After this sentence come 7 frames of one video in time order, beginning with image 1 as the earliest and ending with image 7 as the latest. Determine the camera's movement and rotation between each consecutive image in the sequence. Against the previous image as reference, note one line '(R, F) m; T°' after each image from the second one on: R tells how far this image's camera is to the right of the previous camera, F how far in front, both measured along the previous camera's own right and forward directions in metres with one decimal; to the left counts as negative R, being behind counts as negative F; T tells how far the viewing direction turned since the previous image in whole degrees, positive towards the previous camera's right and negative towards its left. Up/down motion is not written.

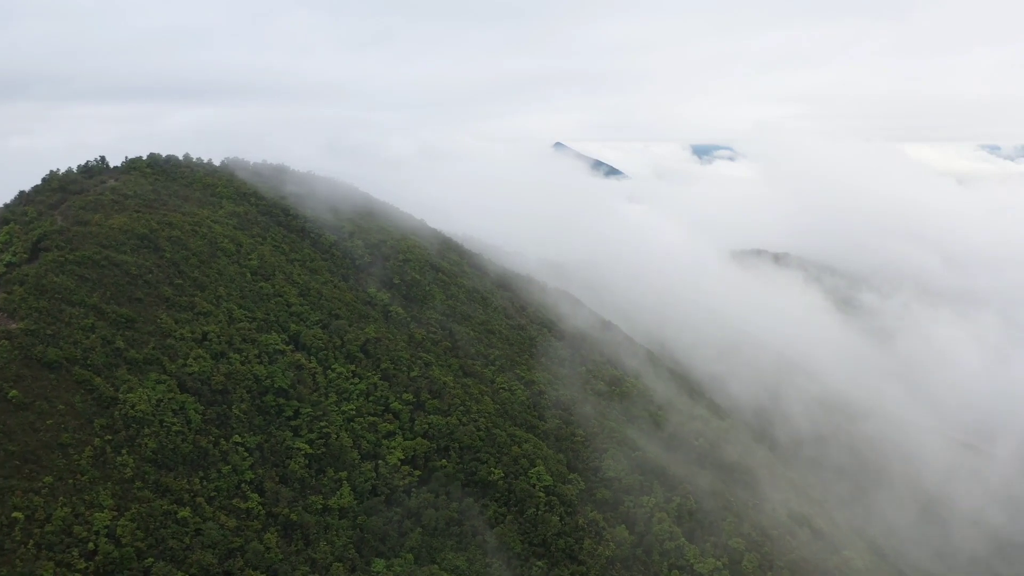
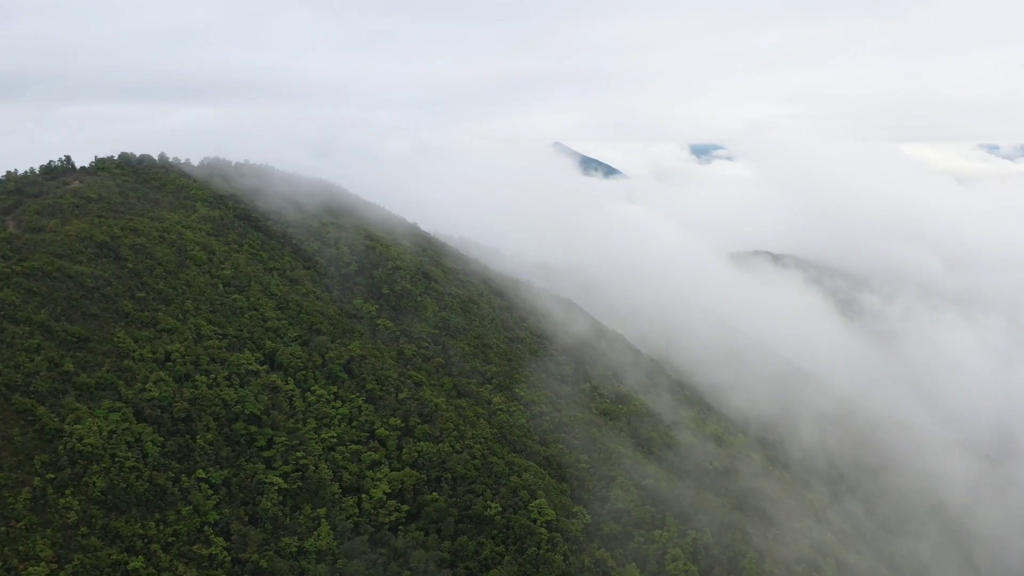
(0.0, +4.1) m; 0°
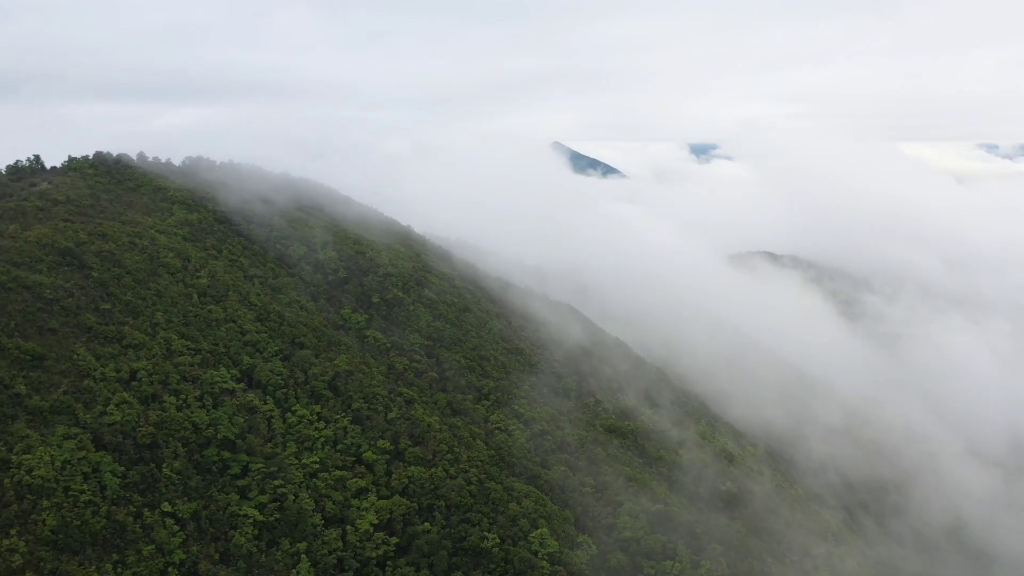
(0.0, +3.2) m; 0°
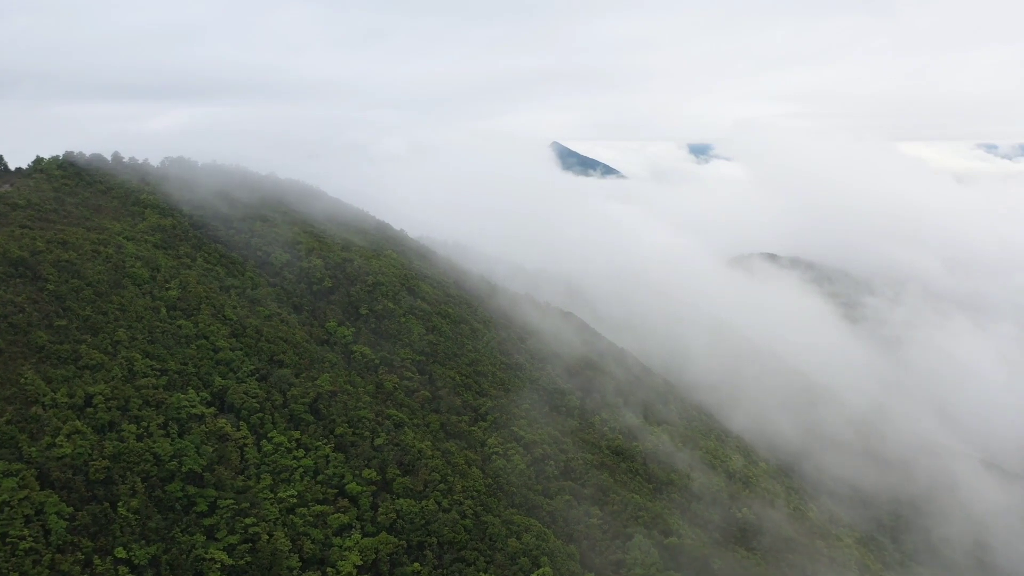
(0.0, +3.4) m; 0°
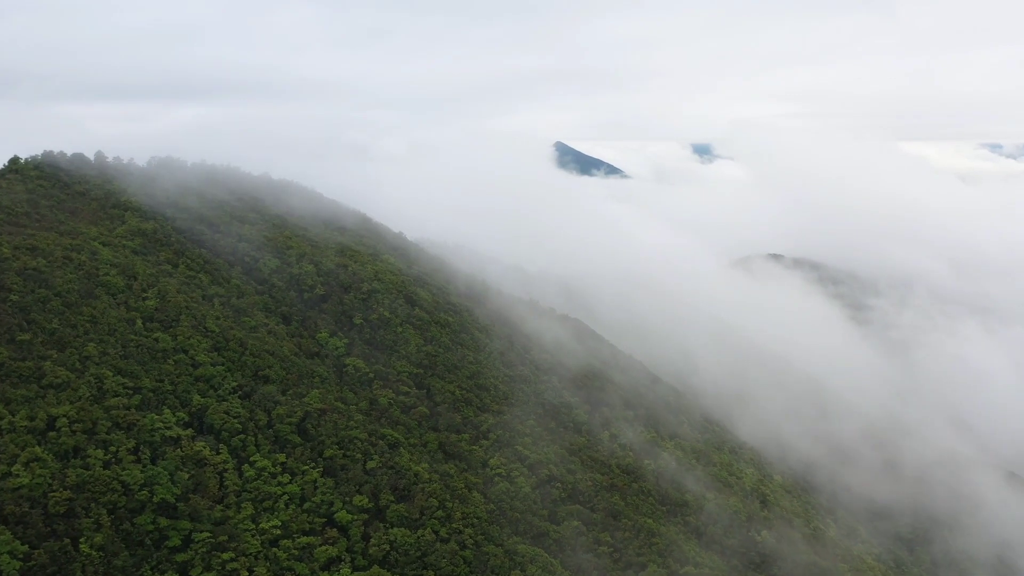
(-0.1, +2.7) m; 0°
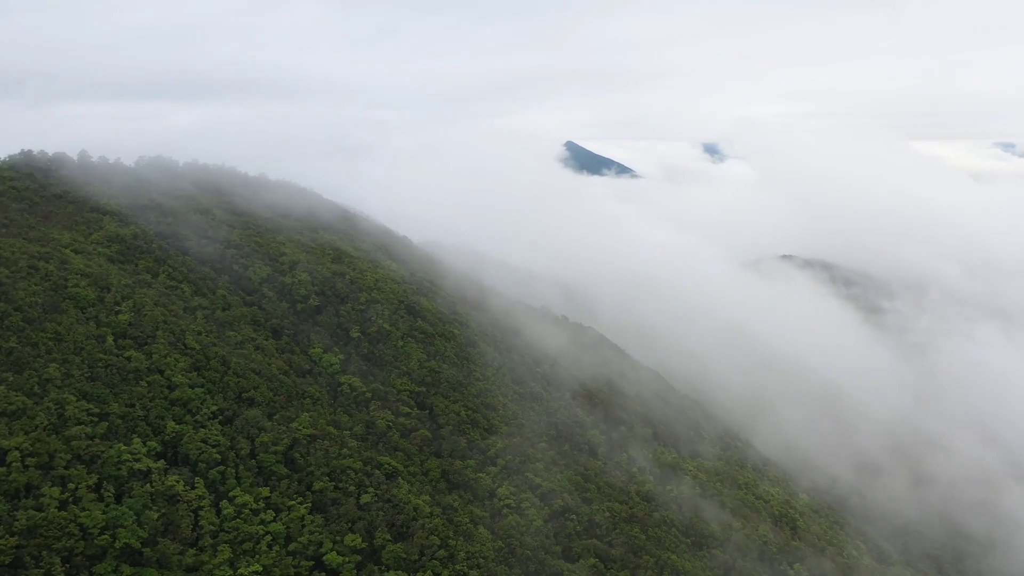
(-0.1, +3.4) m; -1°
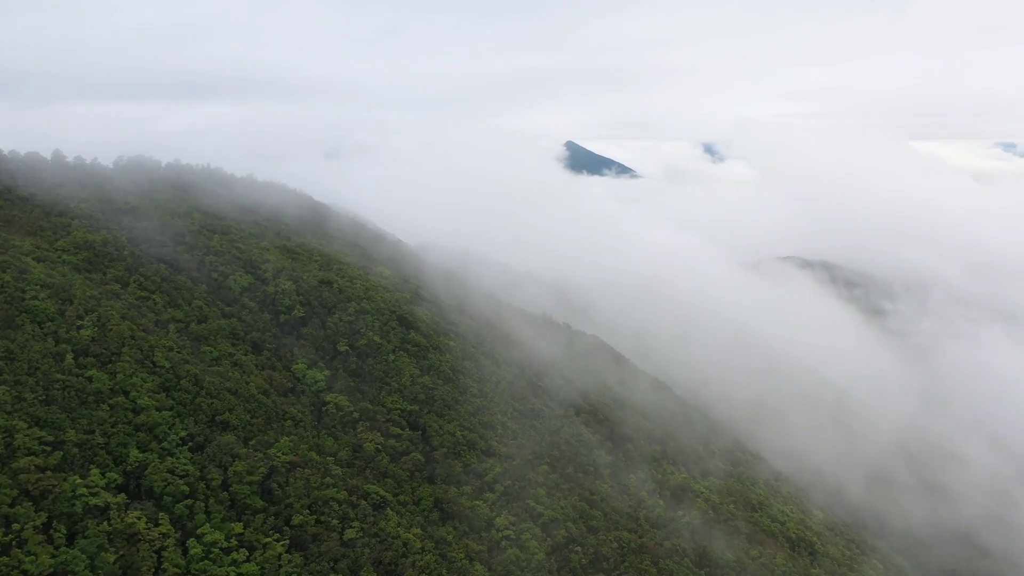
(0.0, +2.6) m; 0°
